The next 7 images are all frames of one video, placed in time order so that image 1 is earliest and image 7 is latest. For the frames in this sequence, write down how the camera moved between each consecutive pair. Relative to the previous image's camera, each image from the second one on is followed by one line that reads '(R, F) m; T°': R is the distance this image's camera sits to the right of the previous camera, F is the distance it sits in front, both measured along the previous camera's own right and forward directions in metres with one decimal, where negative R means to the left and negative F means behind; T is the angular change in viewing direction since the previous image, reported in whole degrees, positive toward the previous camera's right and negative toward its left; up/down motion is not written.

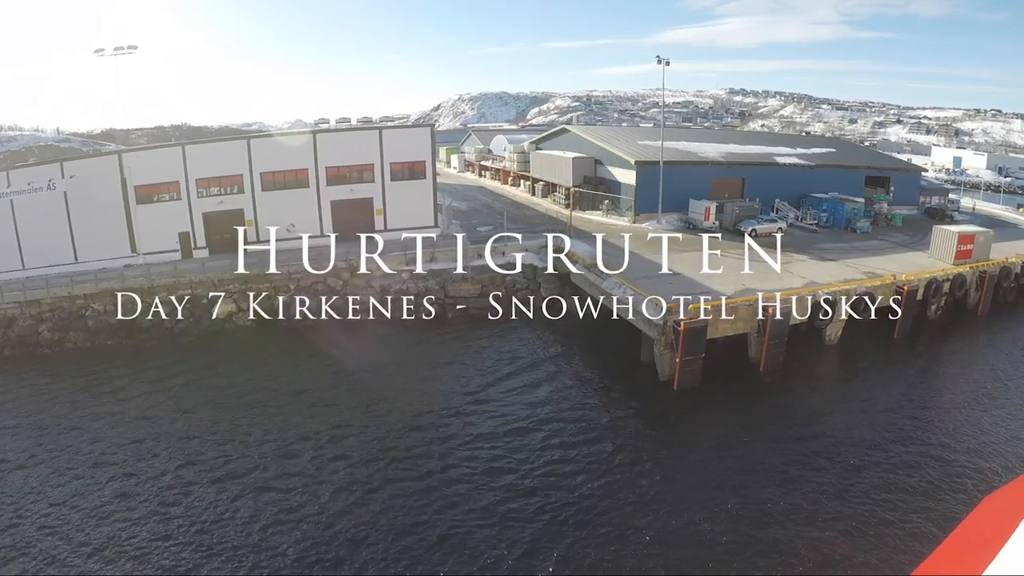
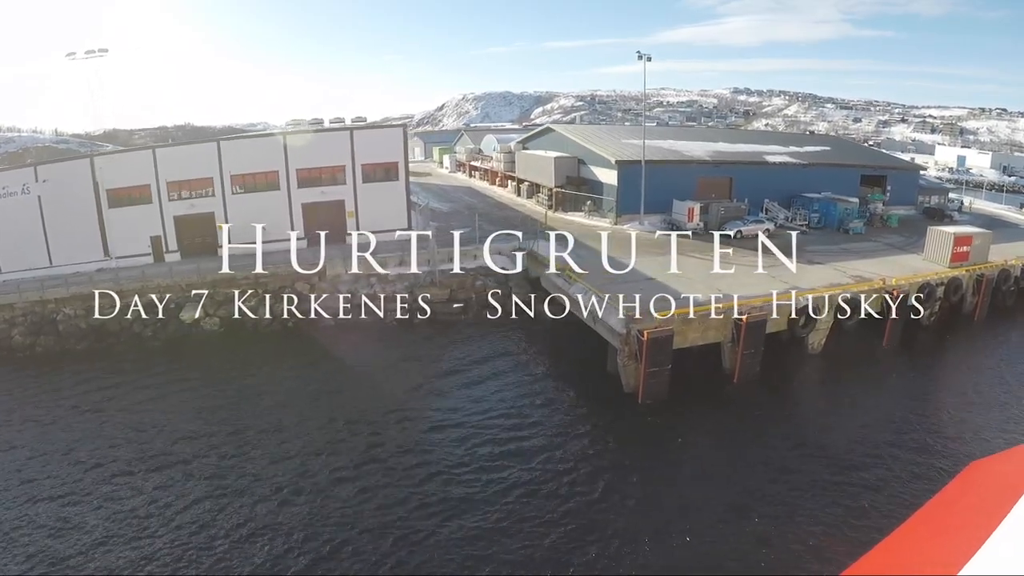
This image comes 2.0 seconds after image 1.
(+1.3, +1.1) m; 0°
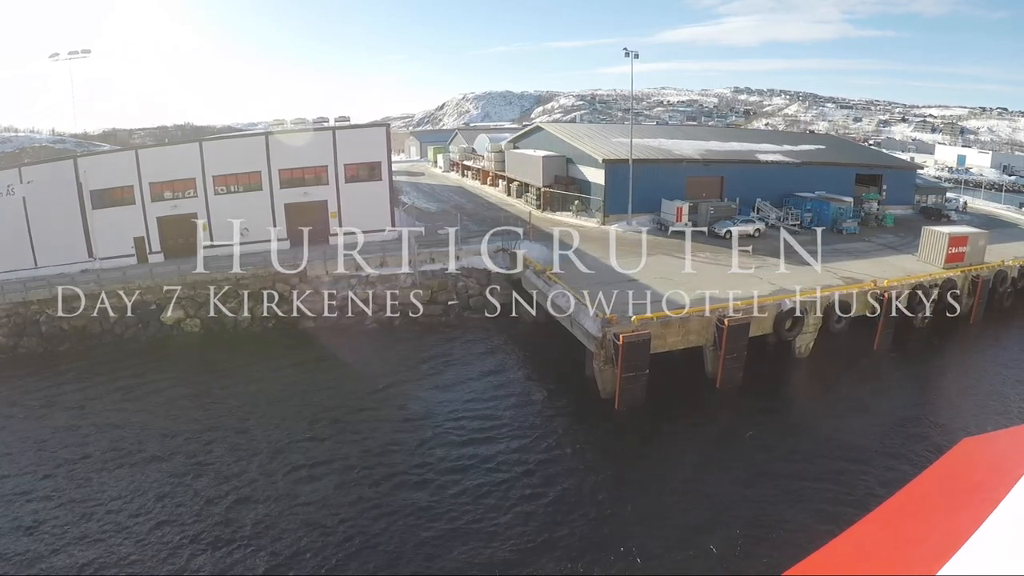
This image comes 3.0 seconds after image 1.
(+0.7, +0.5) m; 0°
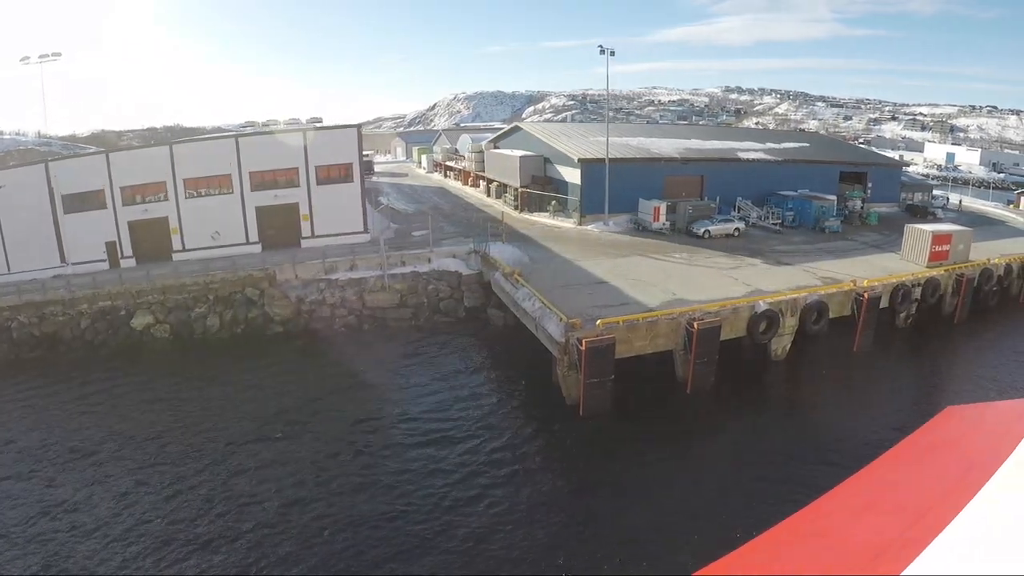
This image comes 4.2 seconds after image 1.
(+0.8, +0.6) m; +1°
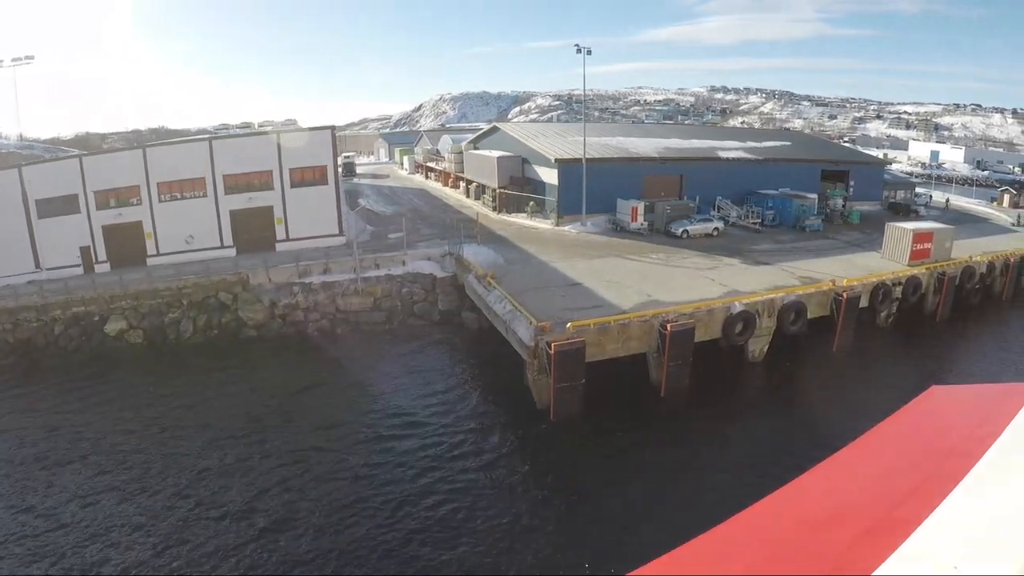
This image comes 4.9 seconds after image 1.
(+0.5, +0.3) m; +1°
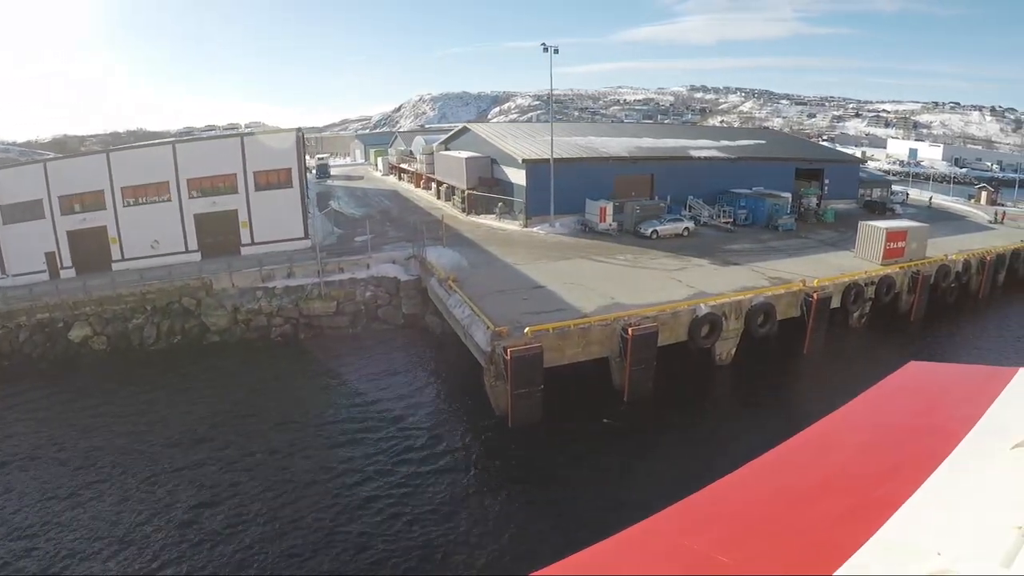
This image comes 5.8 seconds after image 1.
(+0.6, +0.3) m; +2°
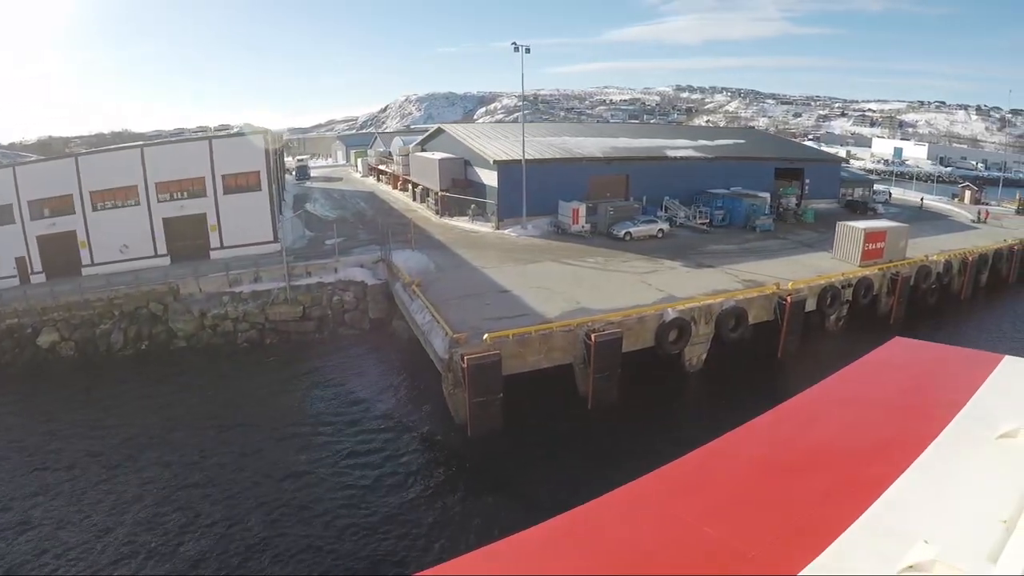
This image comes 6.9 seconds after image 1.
(+0.7, +0.3) m; +1°
